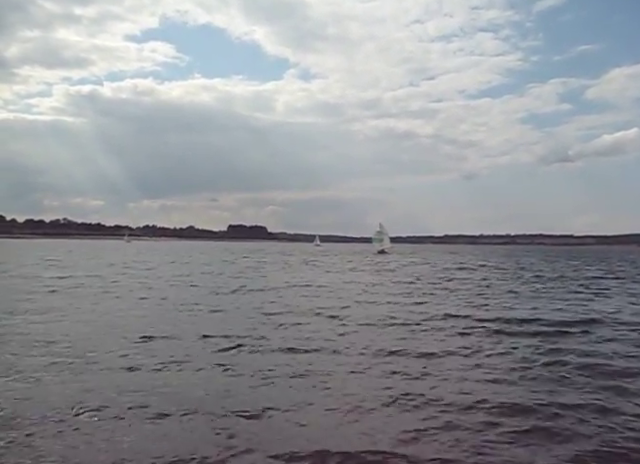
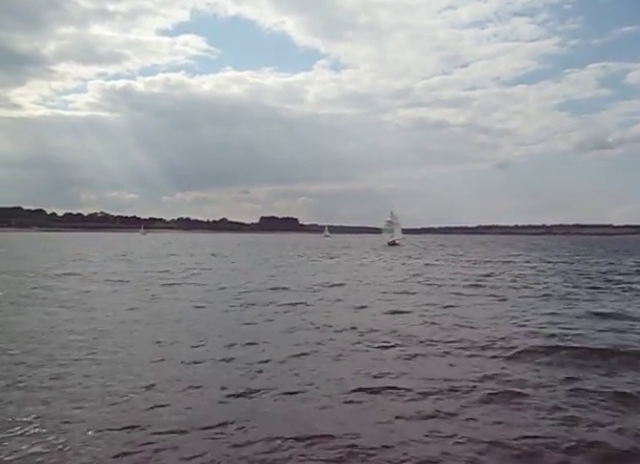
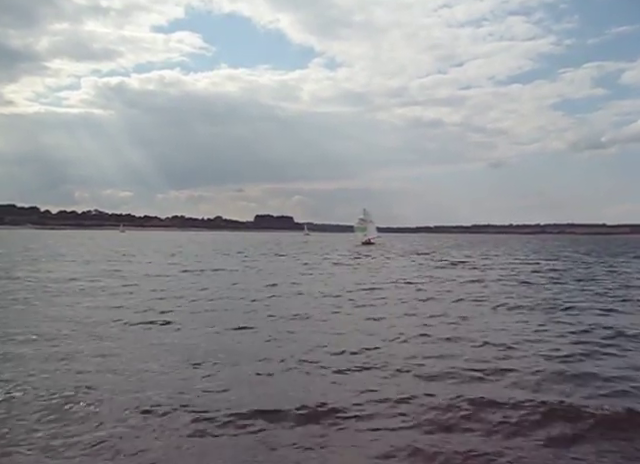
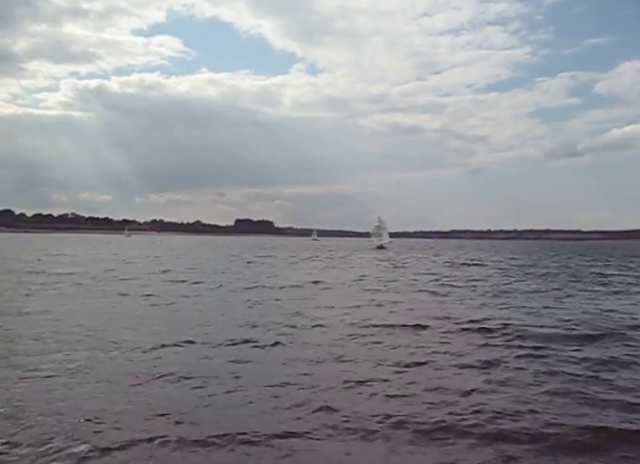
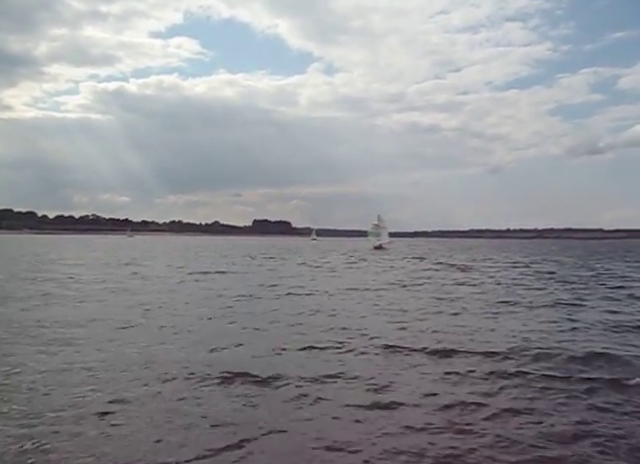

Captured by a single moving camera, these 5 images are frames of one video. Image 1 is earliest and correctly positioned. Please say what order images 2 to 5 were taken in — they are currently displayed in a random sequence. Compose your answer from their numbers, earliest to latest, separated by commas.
4, 2, 5, 3
